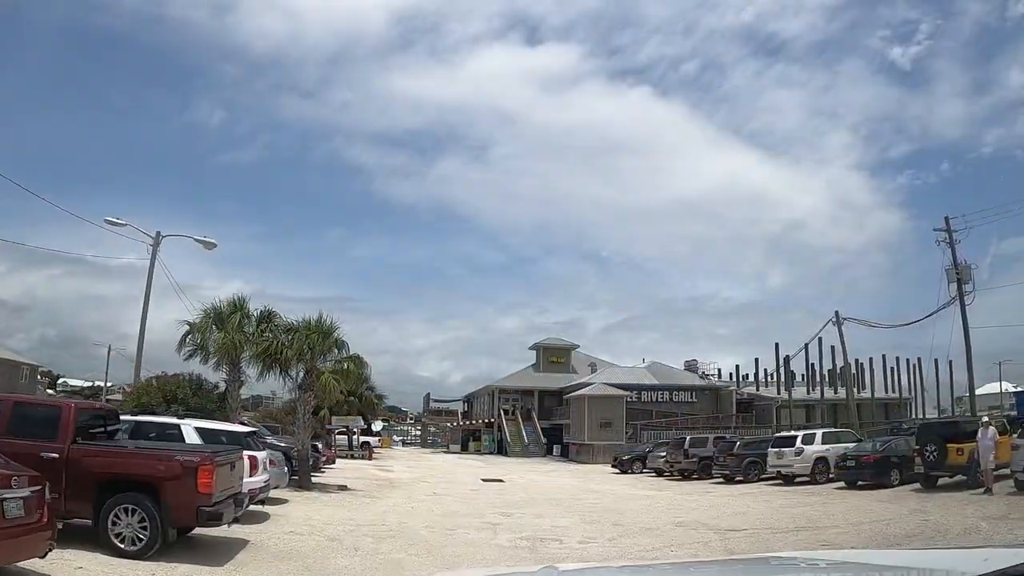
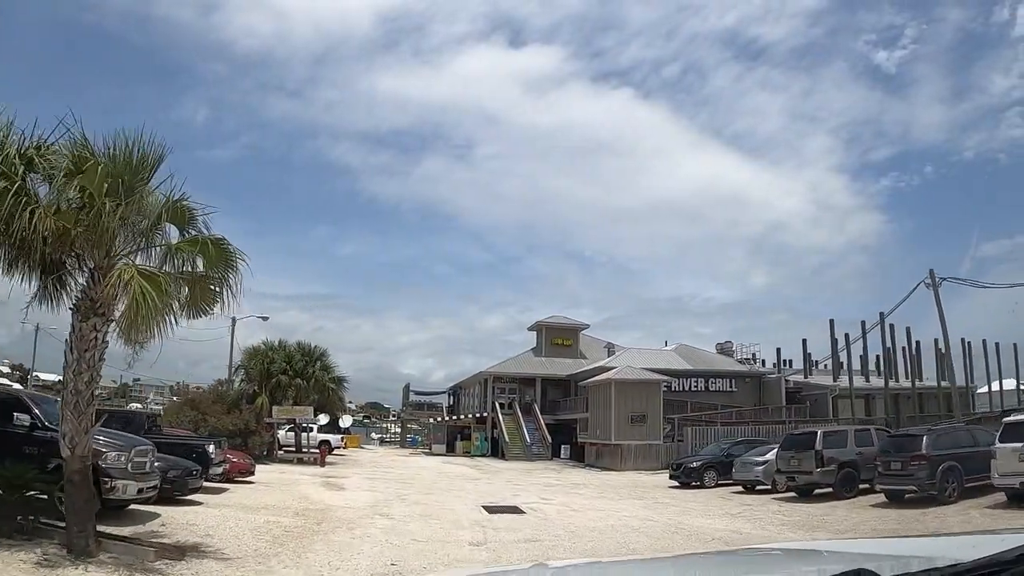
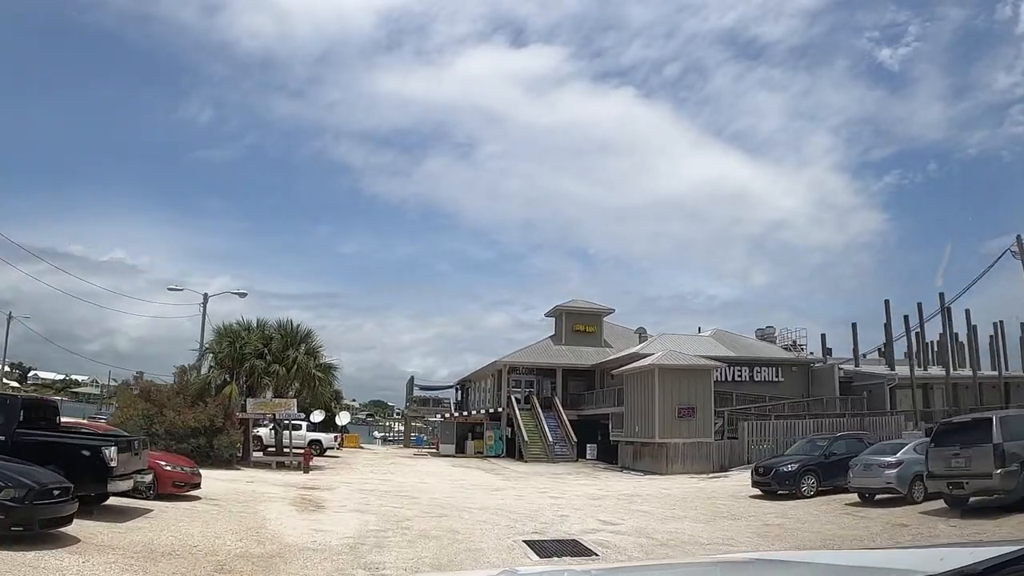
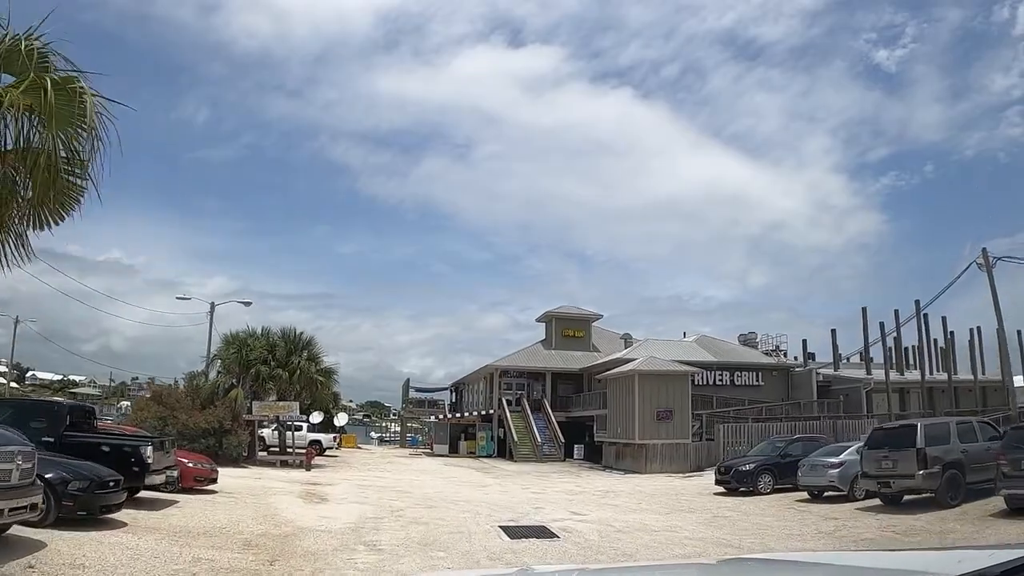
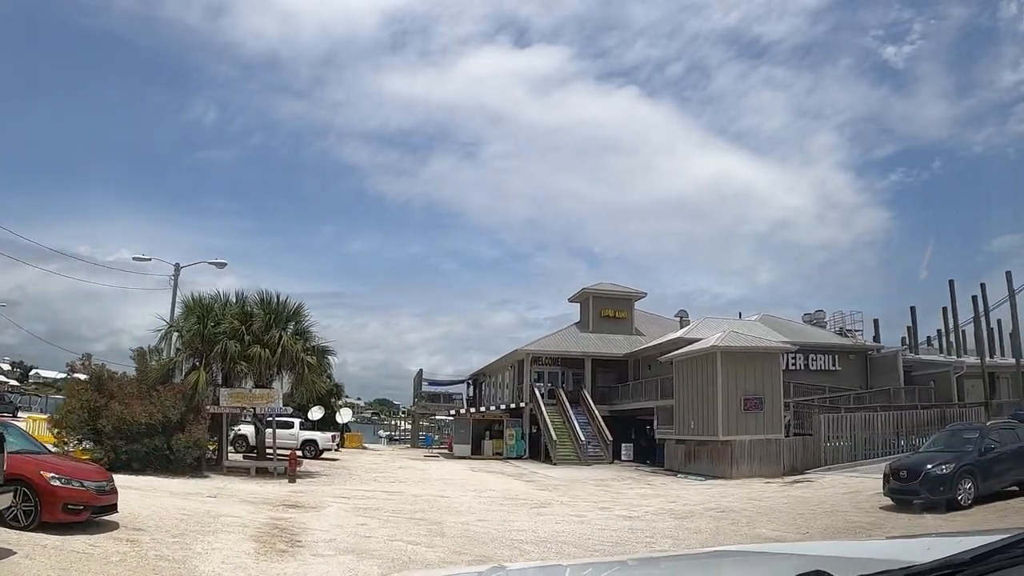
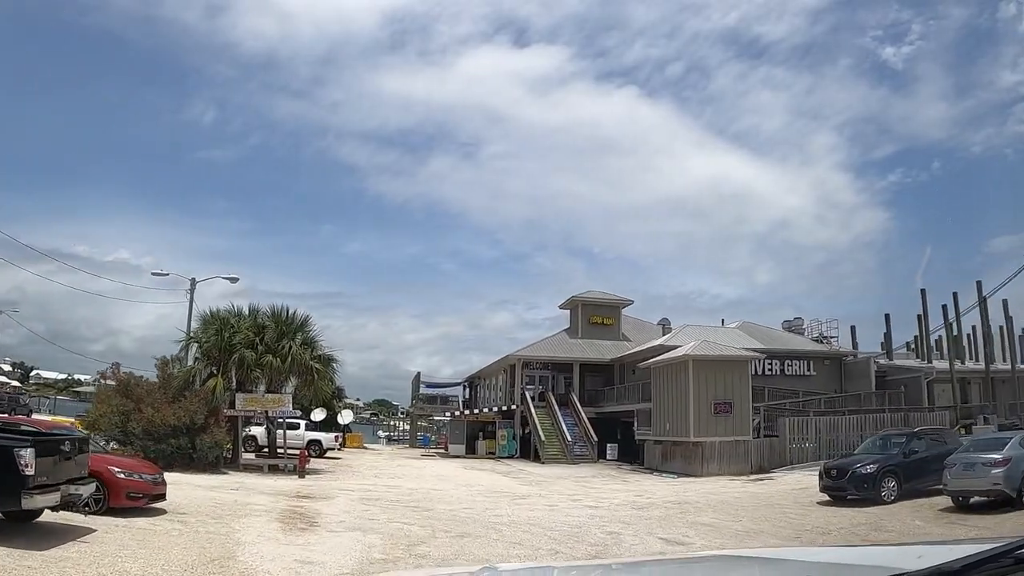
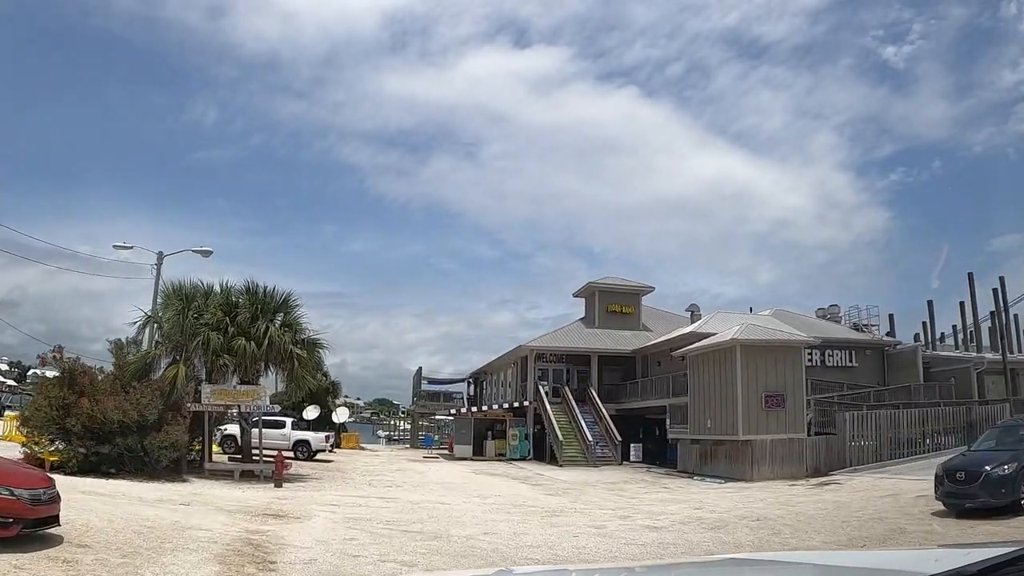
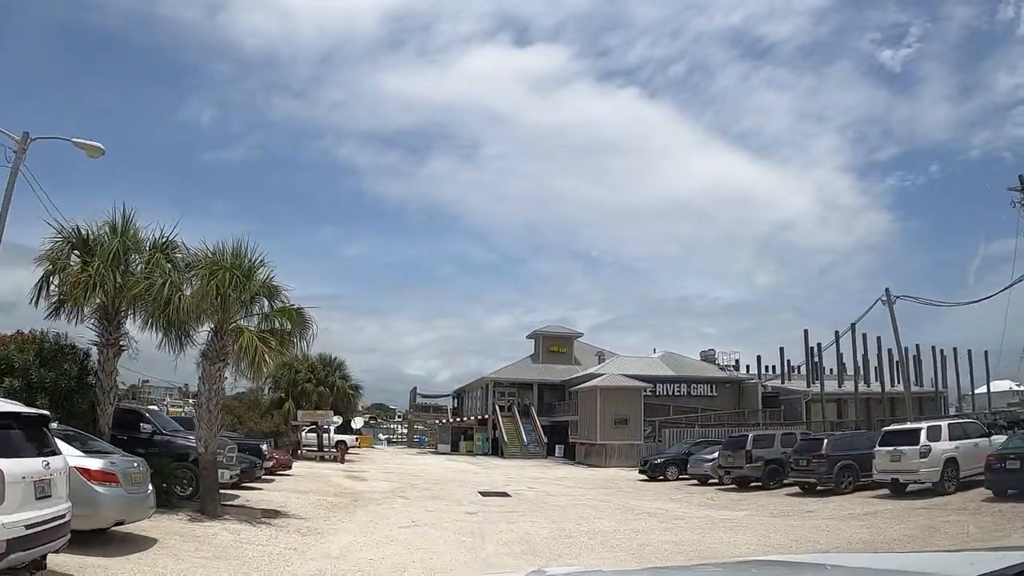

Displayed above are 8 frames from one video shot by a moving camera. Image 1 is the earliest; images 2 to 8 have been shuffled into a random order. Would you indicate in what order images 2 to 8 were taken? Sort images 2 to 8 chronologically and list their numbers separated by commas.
8, 2, 4, 3, 6, 5, 7
